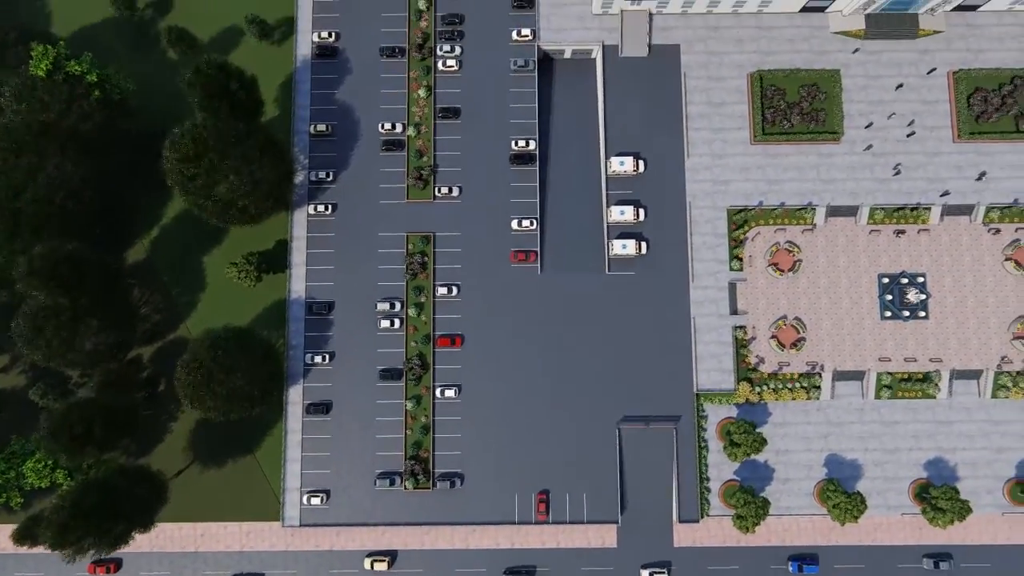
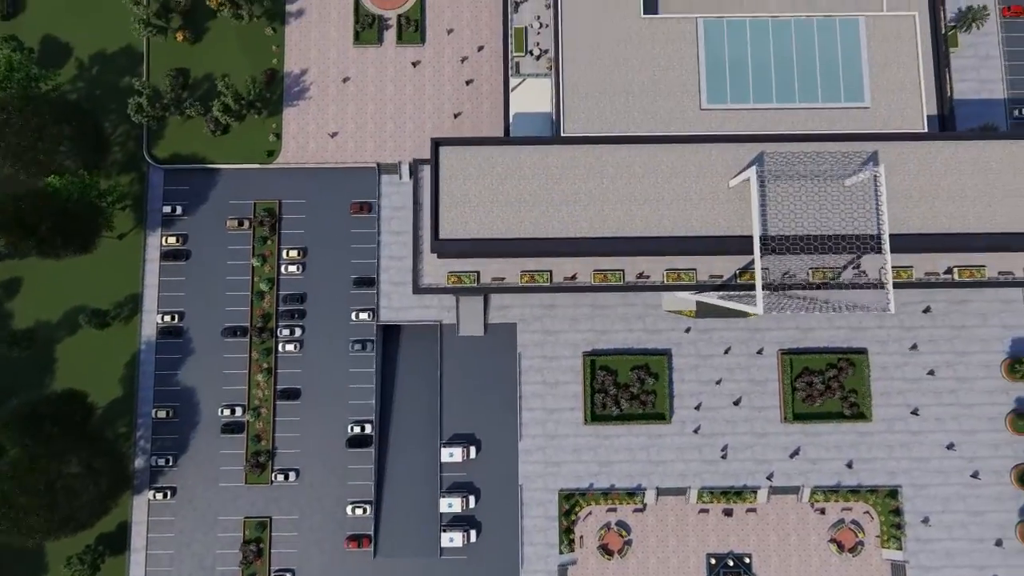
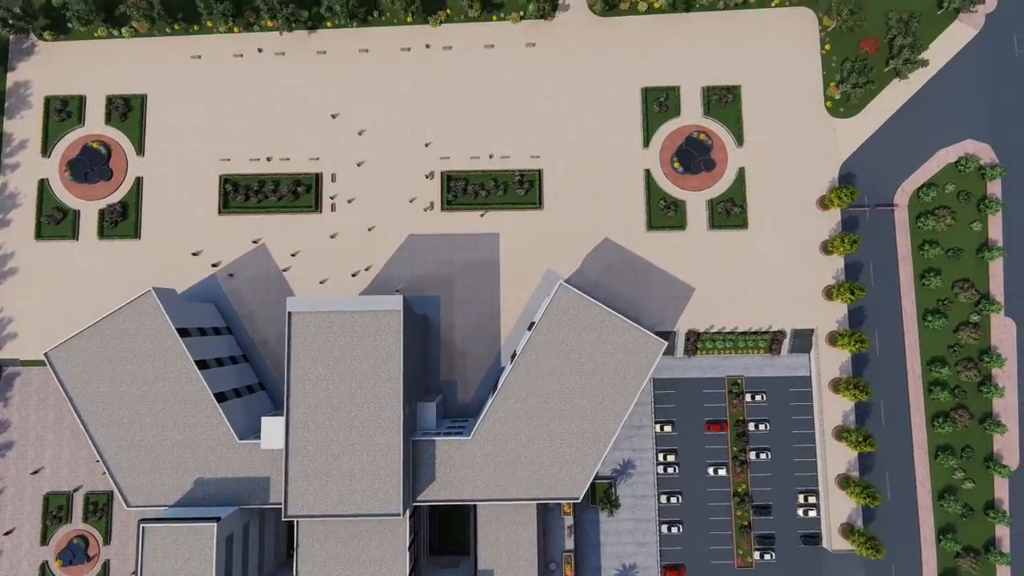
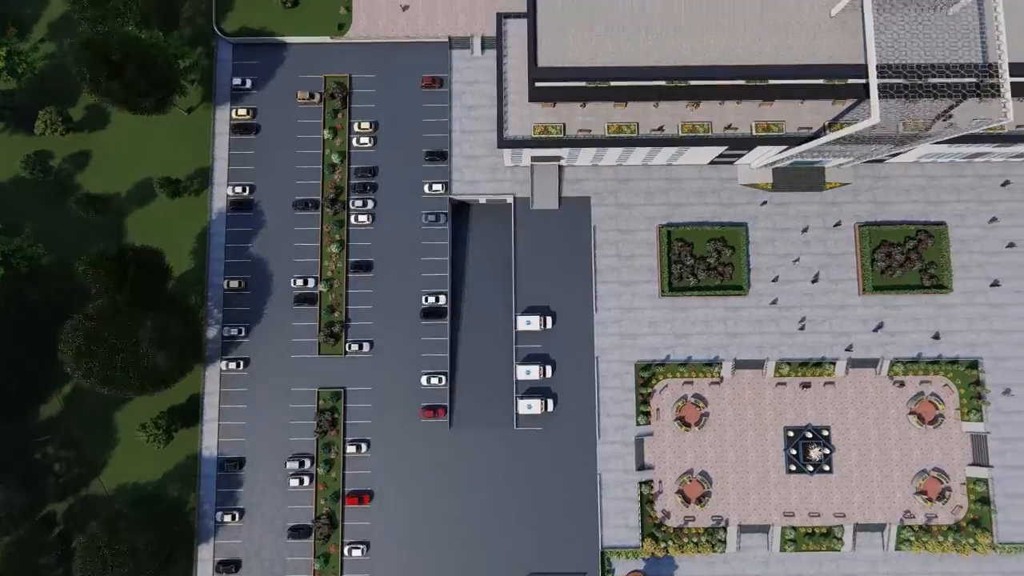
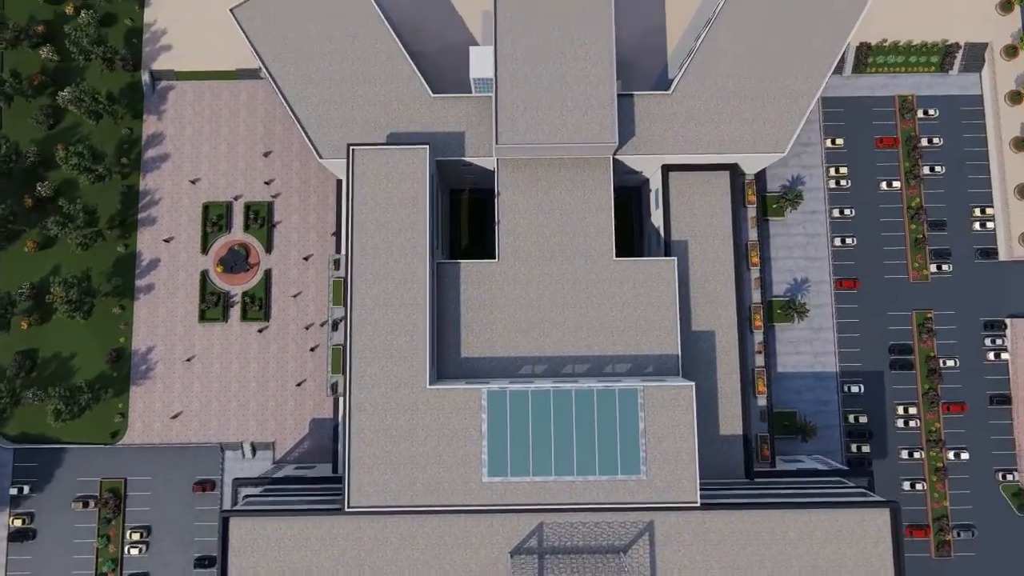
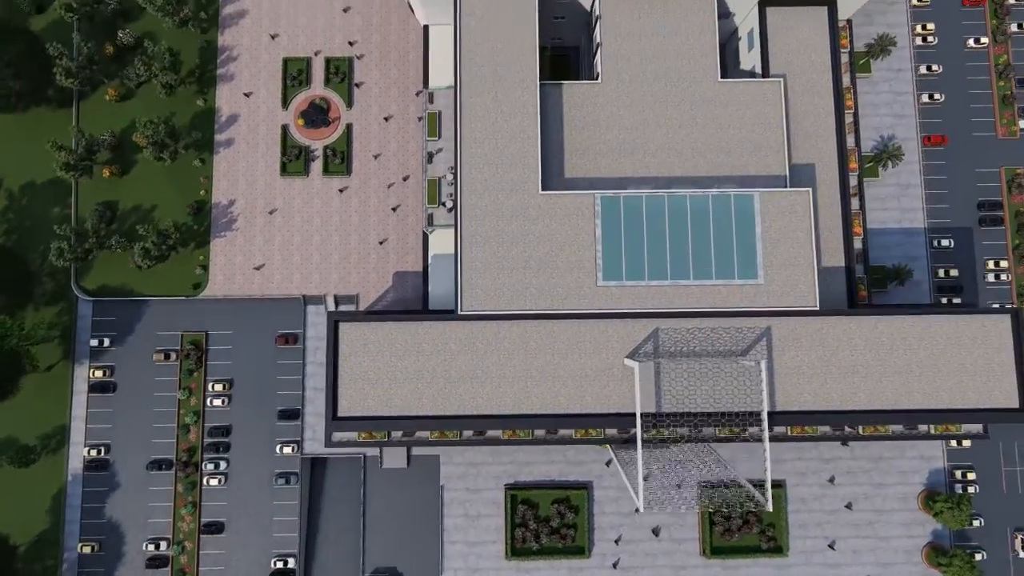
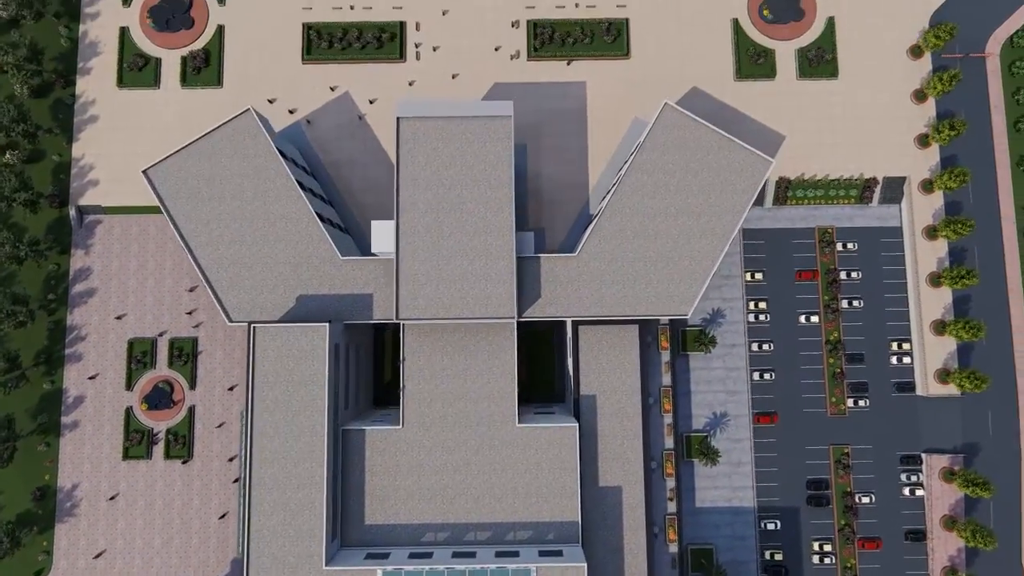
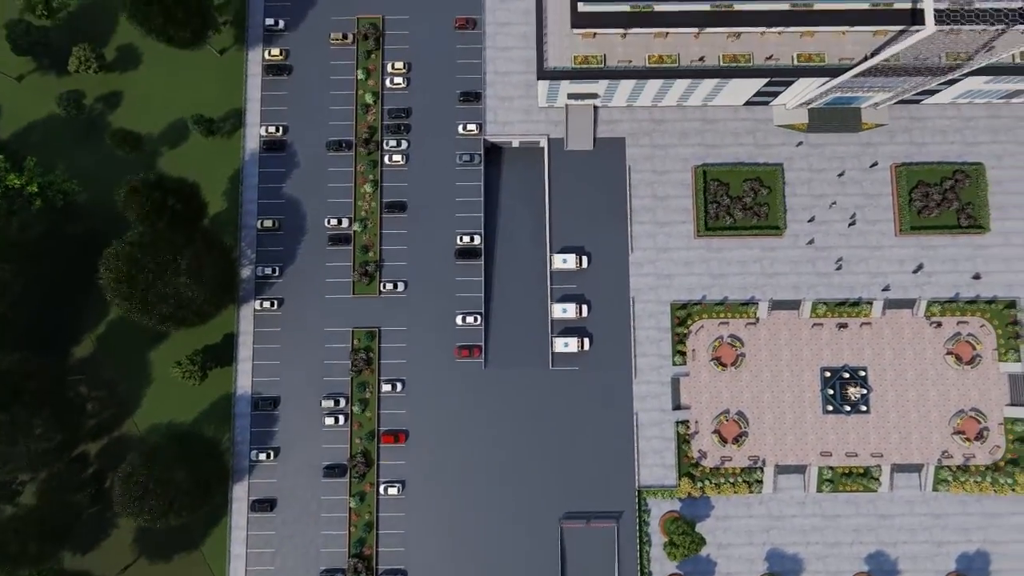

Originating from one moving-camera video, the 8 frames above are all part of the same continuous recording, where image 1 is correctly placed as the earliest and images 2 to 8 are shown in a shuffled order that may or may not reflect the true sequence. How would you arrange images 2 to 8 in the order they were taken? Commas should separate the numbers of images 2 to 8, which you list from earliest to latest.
8, 4, 2, 6, 5, 7, 3
